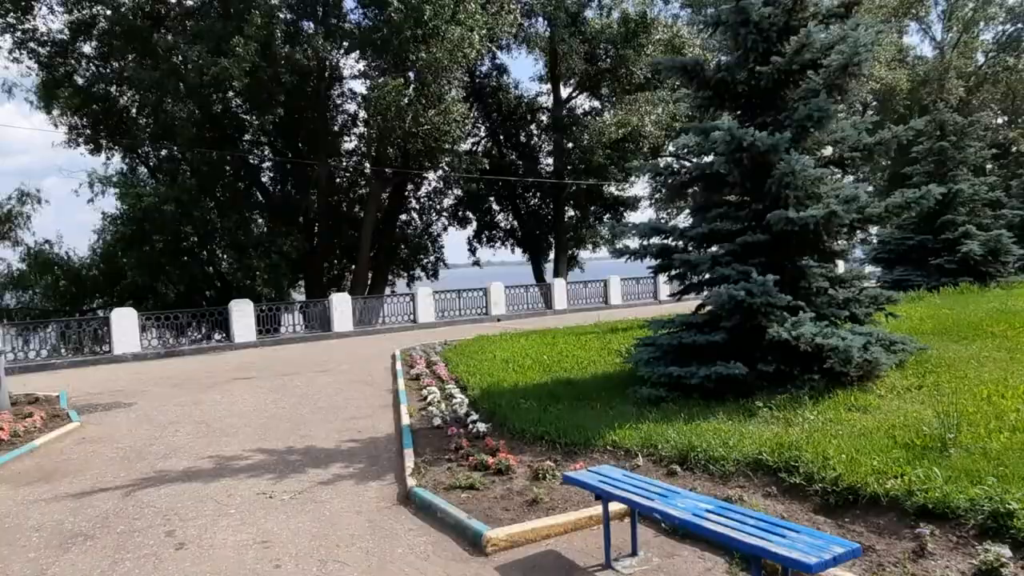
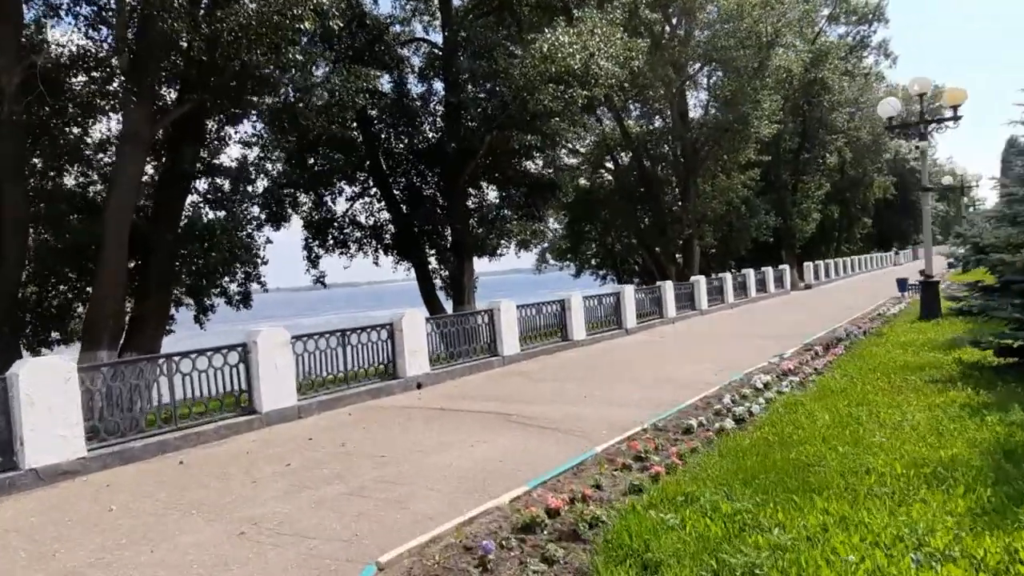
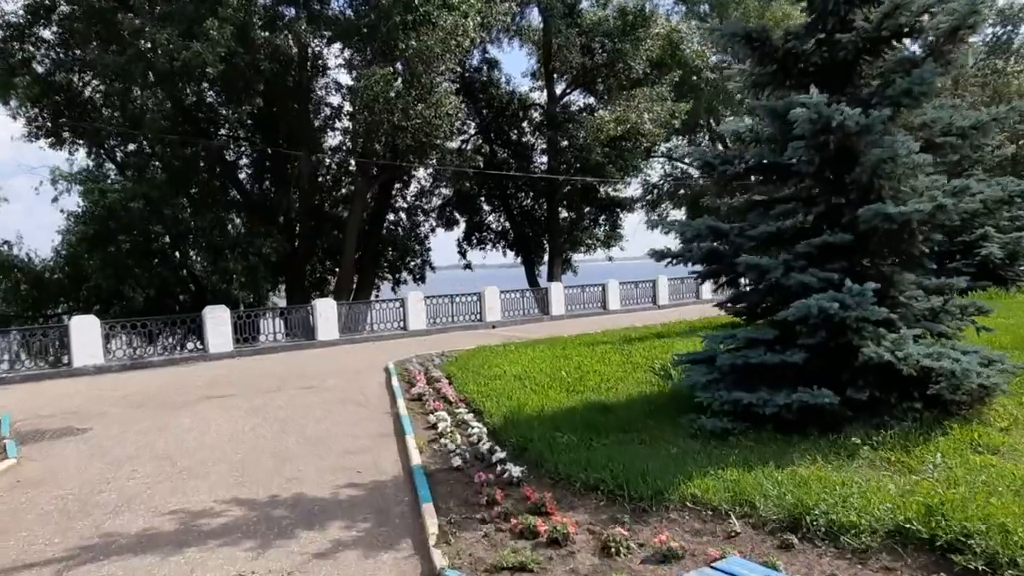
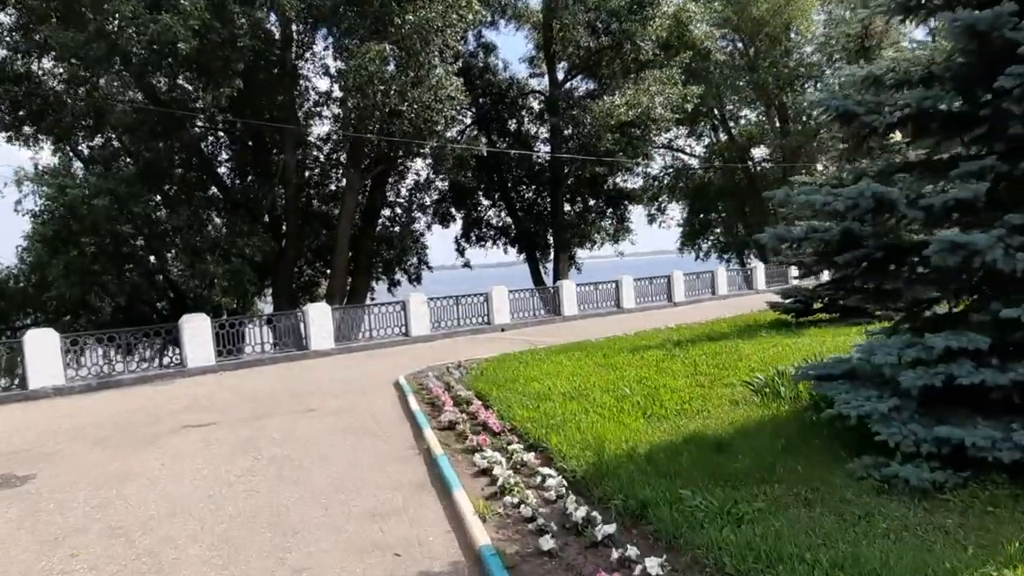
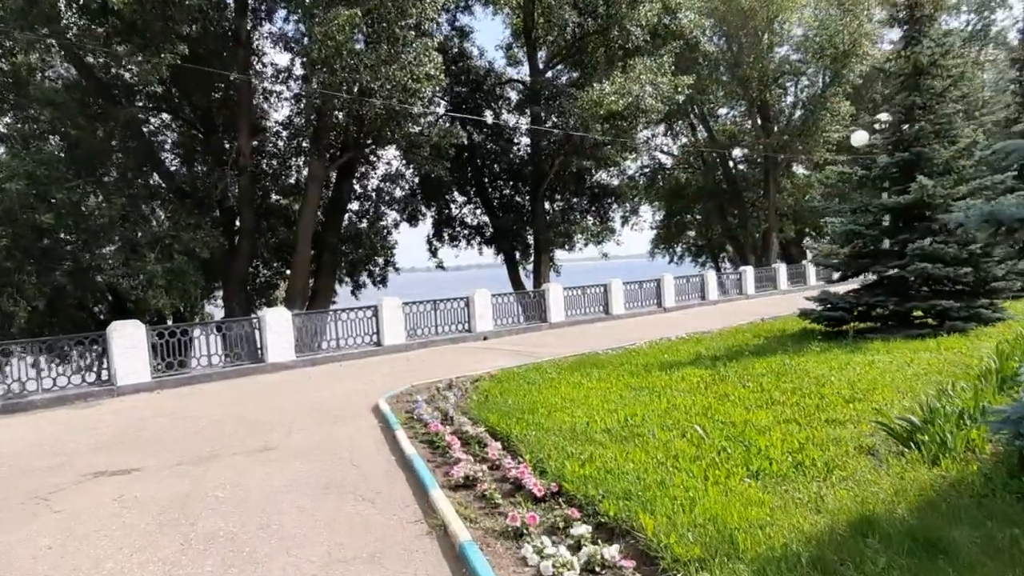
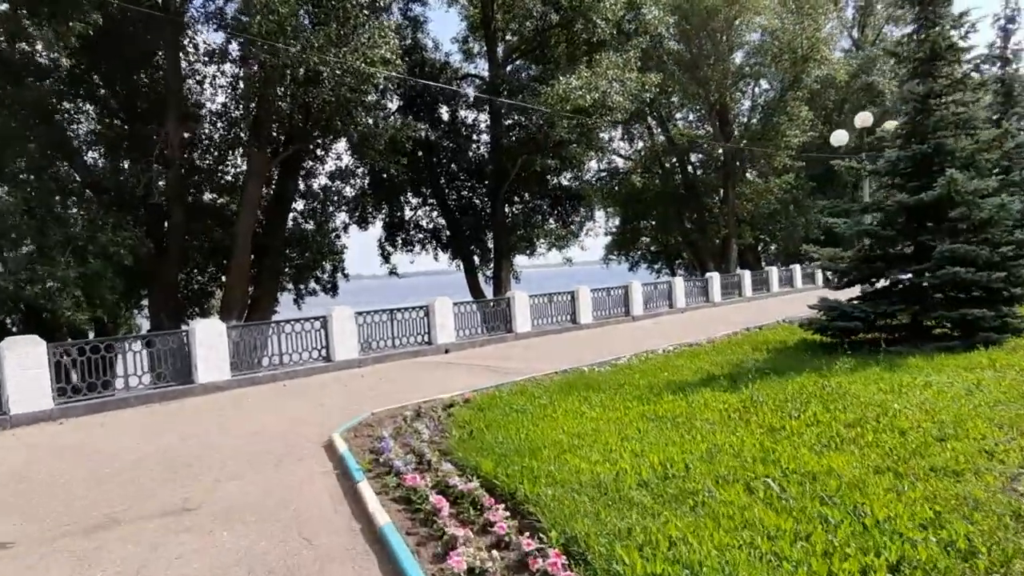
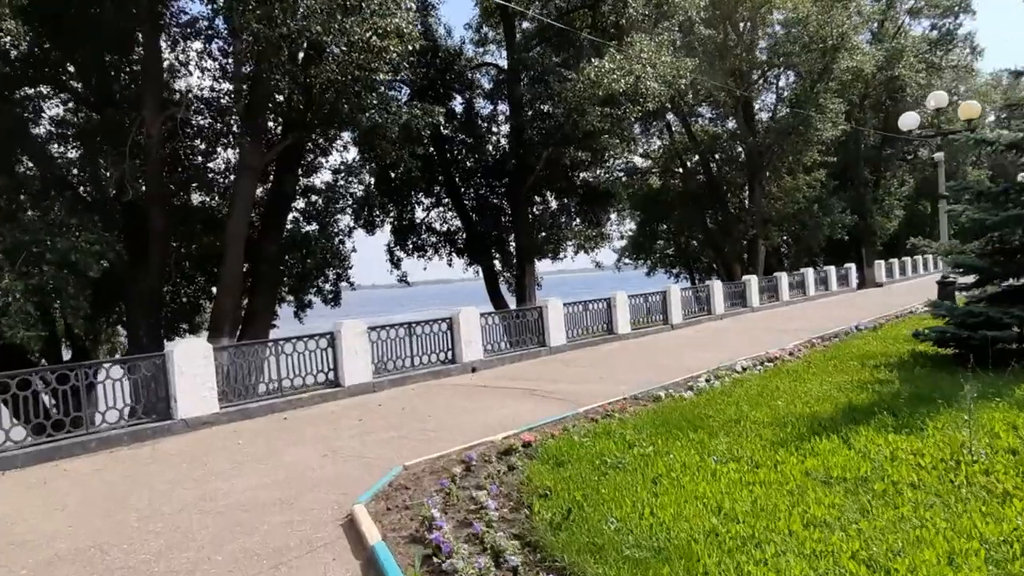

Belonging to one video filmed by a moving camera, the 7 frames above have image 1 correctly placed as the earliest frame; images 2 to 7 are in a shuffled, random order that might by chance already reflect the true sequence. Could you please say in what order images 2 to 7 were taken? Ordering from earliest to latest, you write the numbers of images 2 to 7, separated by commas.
3, 4, 5, 6, 7, 2
